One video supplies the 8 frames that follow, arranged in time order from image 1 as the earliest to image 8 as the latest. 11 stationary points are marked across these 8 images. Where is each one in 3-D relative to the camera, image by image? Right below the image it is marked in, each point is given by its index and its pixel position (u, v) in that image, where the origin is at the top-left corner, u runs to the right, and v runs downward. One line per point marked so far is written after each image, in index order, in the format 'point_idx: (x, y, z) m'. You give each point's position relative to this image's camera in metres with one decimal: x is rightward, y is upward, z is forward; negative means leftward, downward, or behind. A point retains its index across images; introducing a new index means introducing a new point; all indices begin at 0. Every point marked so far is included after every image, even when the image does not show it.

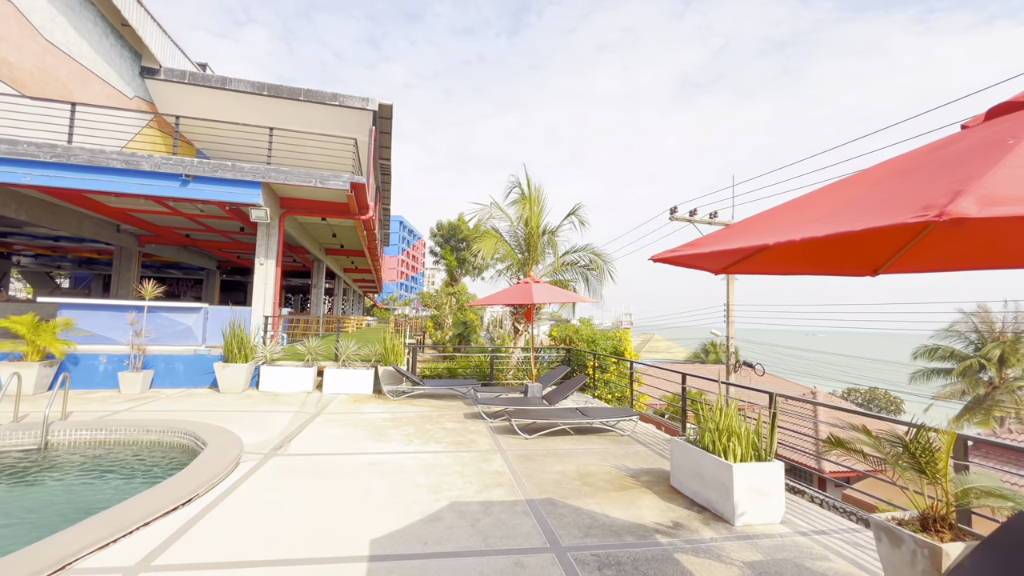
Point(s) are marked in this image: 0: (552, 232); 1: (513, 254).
0: (+1.2, +1.6, +12.6) m
1: (+0.1, +0.9, +12.9) m
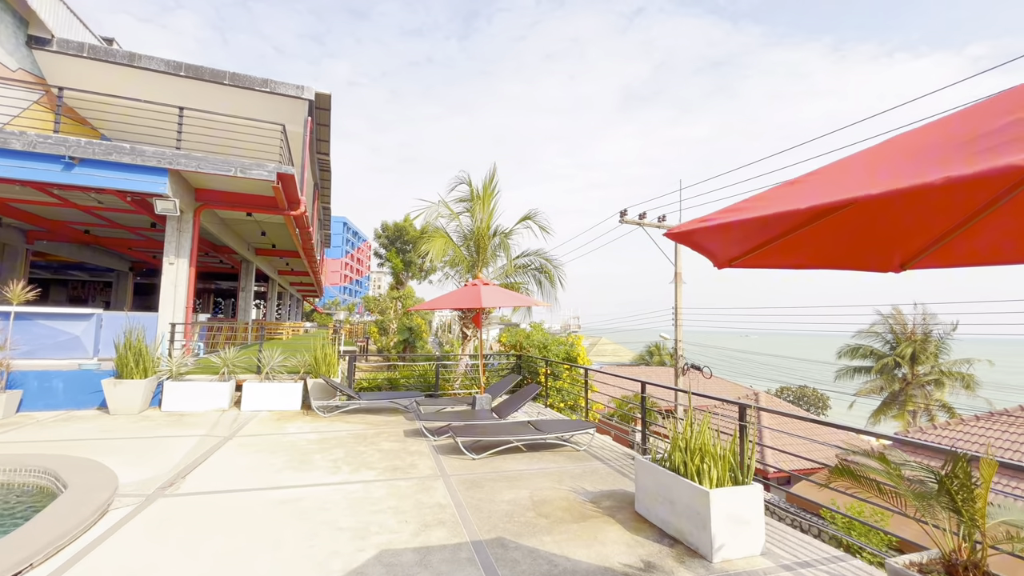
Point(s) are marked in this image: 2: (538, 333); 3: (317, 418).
0: (-0.2, +1.5, +12.2) m
1: (-1.4, +0.8, +12.3) m
2: (+0.6, -1.0, +9.6) m
3: (-2.9, -1.9, +6.7) m
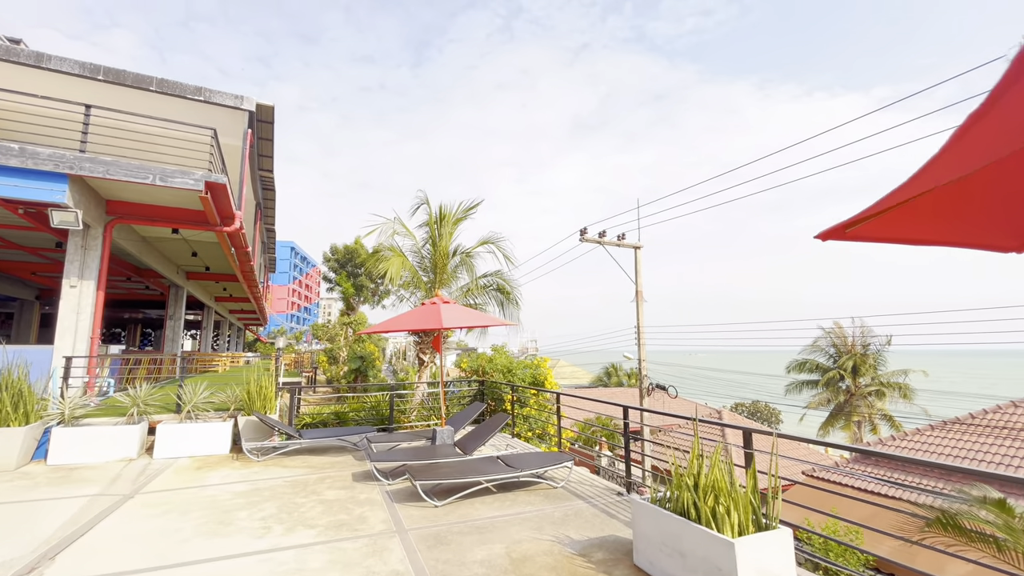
0: (-1.3, +0.9, +11.6) m
1: (-2.4, +0.3, +11.6) m
2: (-0.2, -1.4, +9.0) m
3: (-3.4, -2.2, +5.7) m
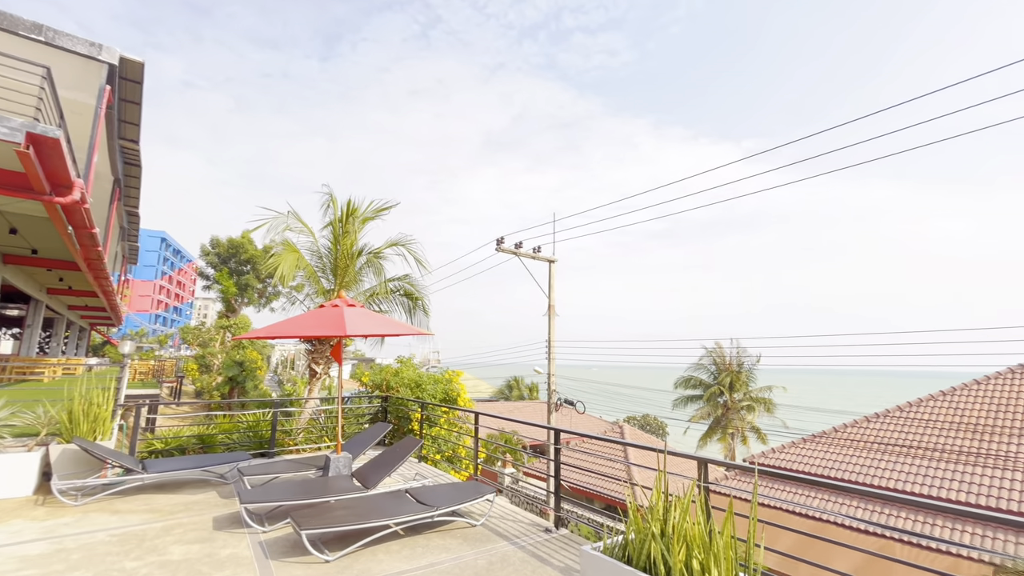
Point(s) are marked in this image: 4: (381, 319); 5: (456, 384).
0: (-3.3, +0.8, +10.5) m
1: (-4.4, +0.2, +10.3) m
2: (-1.8, -1.5, +8.2) m
3: (-4.3, -2.1, +4.2) m
4: (-1.4, -0.3, +4.9) m
5: (-1.0, -1.8, +8.3) m
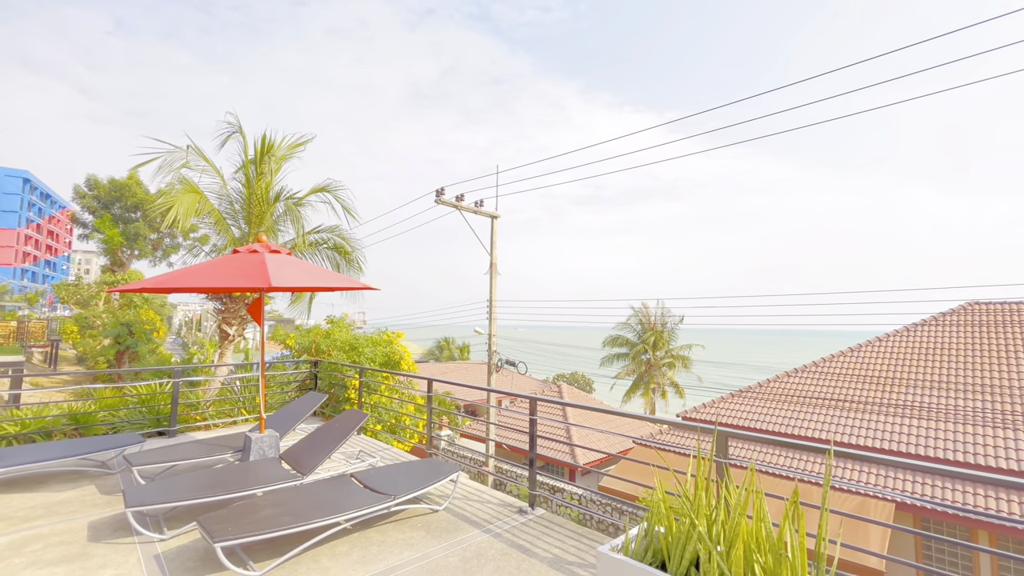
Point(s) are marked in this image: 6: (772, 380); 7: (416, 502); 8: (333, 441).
0: (-4.5, +1.8, +9.1) m
1: (-5.6, +1.2, +8.8) m
2: (-2.7, -0.7, +7.2) m
3: (-4.5, -1.6, +3.0) m
4: (-1.7, +0.2, +4.0) m
5: (-1.9, -1.0, +7.6) m
6: (+7.3, -2.6, +12.8) m
7: (-0.7, -1.6, +3.4) m
8: (-1.4, -1.2, +3.7) m
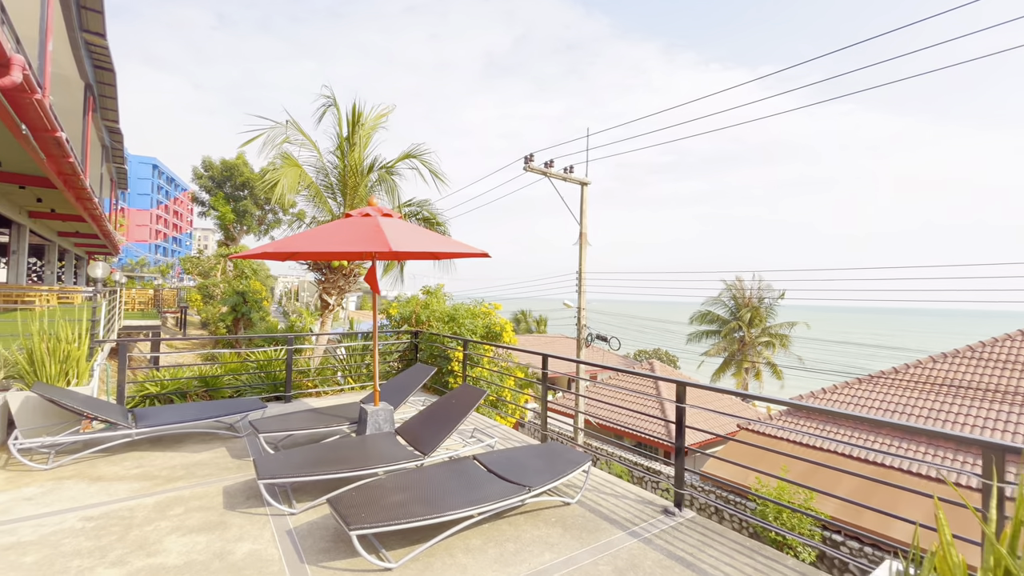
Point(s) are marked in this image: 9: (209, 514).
0: (-2.6, +2.4, +9.1) m
1: (-3.7, +1.8, +8.9) m
2: (-1.1, -0.2, +7.1) m
3: (-3.6, -1.4, +3.3) m
4: (-0.7, +0.4, +3.7) m
5: (-0.3, -0.5, +7.3) m
6: (+9.7, -1.9, +11.1) m
7: (+0.2, -1.4, +3.1) m
8: (-0.4, -1.0, +3.4) m
9: (-1.9, -1.4, +2.8) m
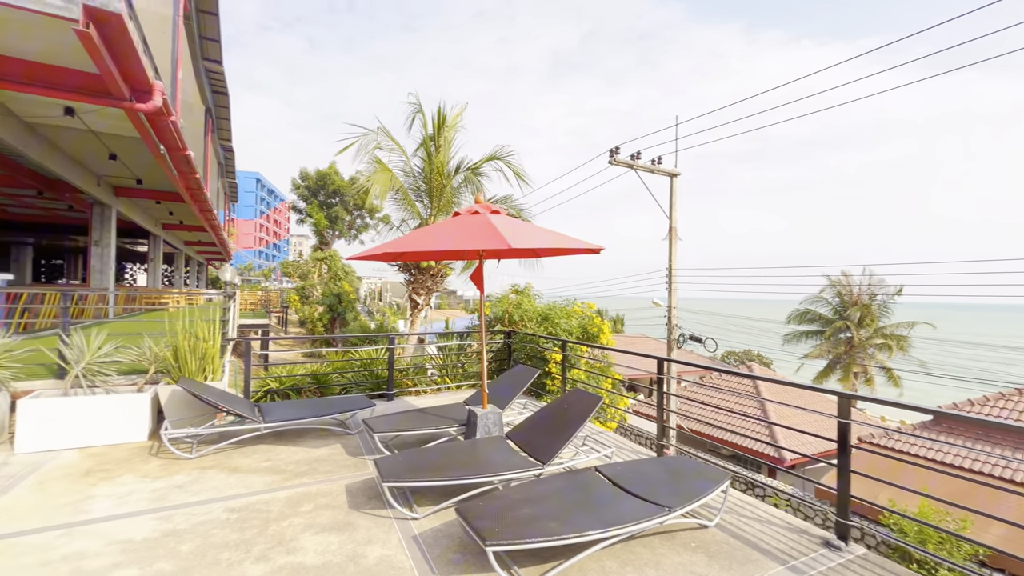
0: (-0.8, +2.4, +9.1) m
1: (-2.0, +1.8, +9.2) m
2: (+0.3, -0.2, +6.9) m
3: (-2.7, -1.4, +3.6) m
4: (+0.2, +0.4, +3.5) m
5: (+1.2, -0.5, +7.0) m
6: (+11.6, -1.7, +9.2) m
7: (+1.0, -1.4, +2.8) m
8: (+0.4, -1.0, +3.2) m
9: (-1.1, -1.4, +2.8) m
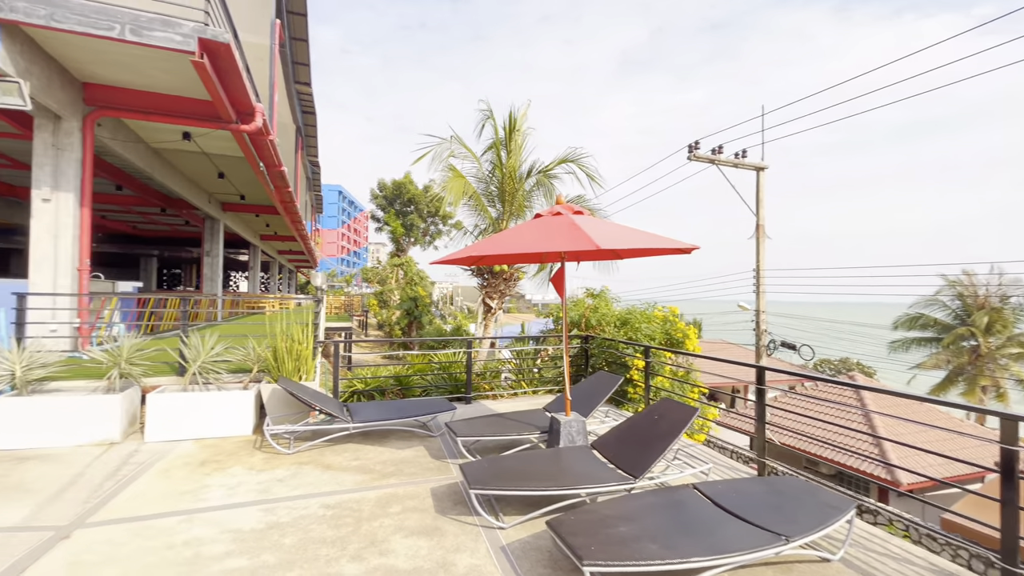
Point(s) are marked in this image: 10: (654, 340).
0: (+0.6, +2.3, +9.1) m
1: (-0.5, +1.7, +9.3) m
2: (+1.4, -0.3, +6.7) m
3: (-2.0, -1.4, +3.8) m
4: (+0.8, +0.4, +3.3) m
5: (+2.3, -0.5, +6.7) m
6: (+13.0, -1.7, +7.2) m
7: (+1.5, -1.4, +2.5) m
8: (+1.0, -1.0, +3.0) m
9: (-0.6, -1.4, +2.8) m
10: (+1.9, -0.7, +6.3) m
